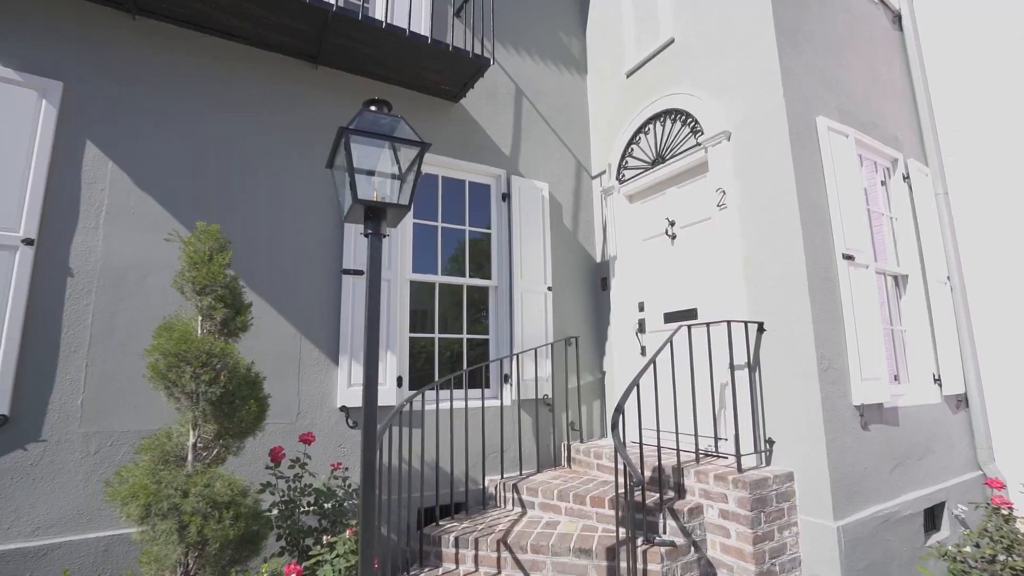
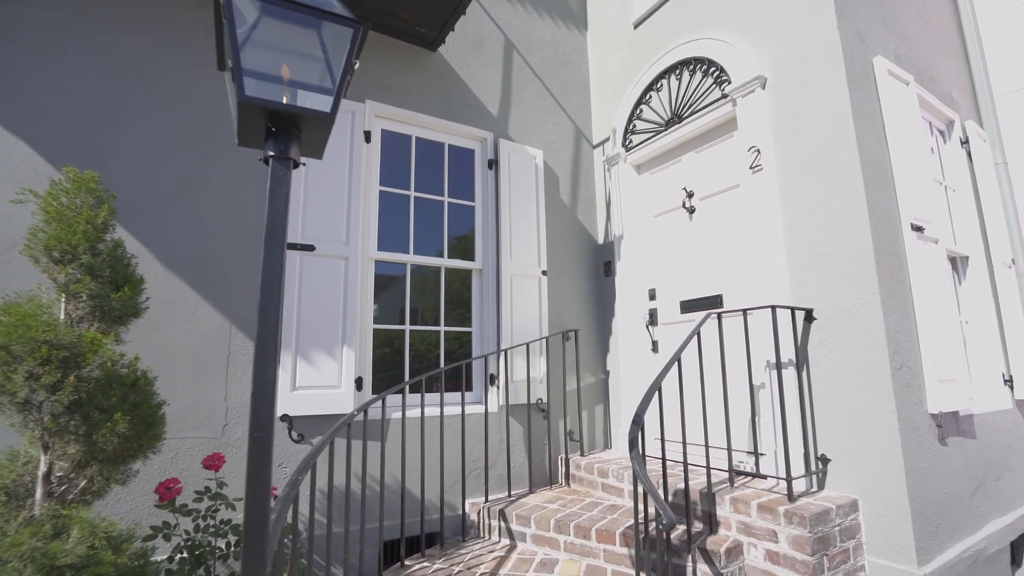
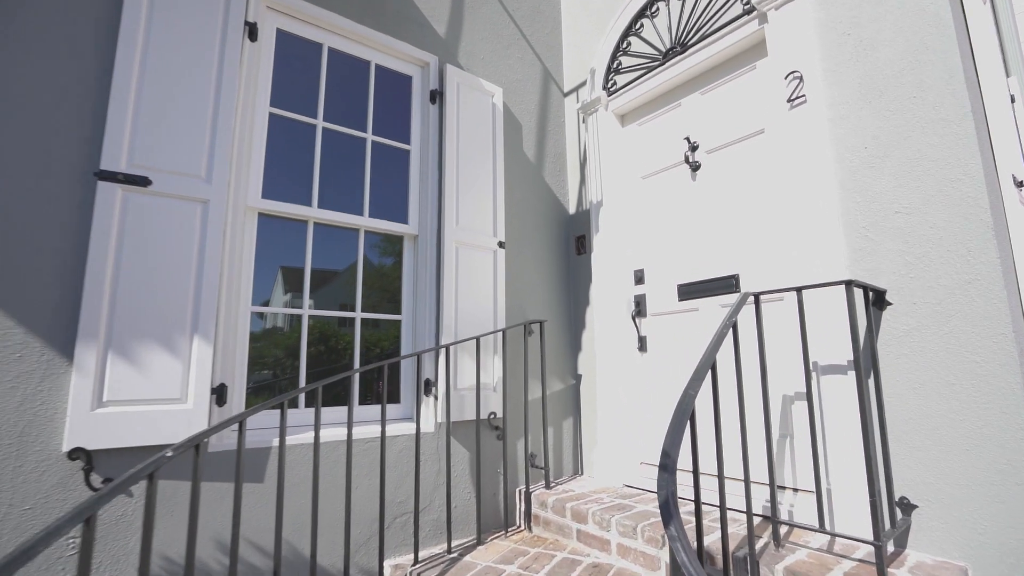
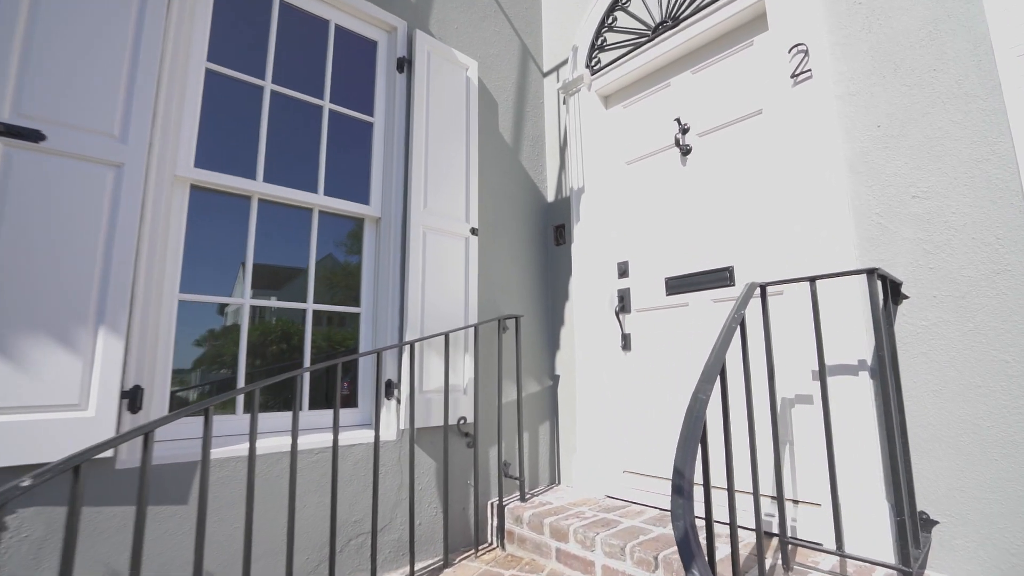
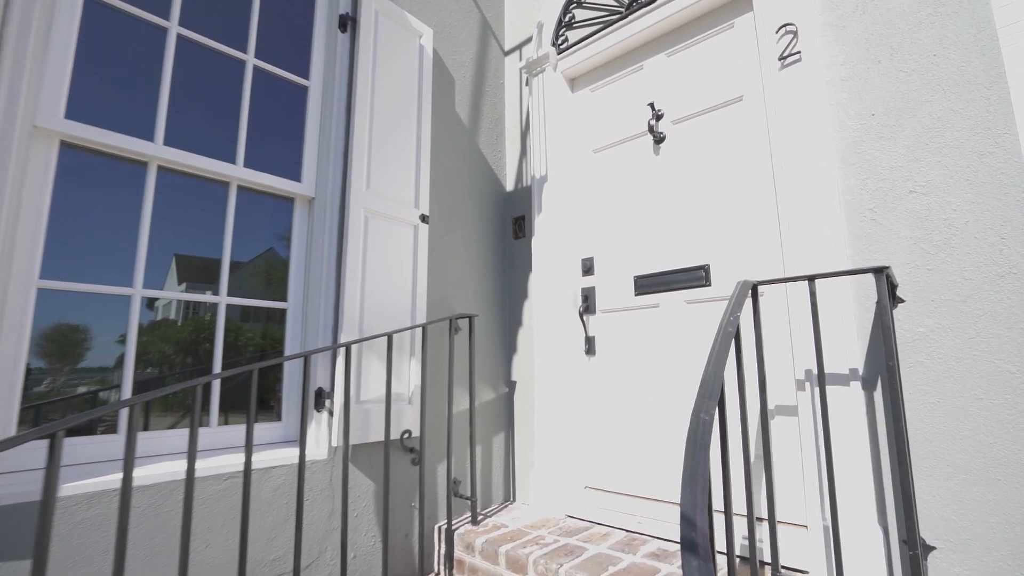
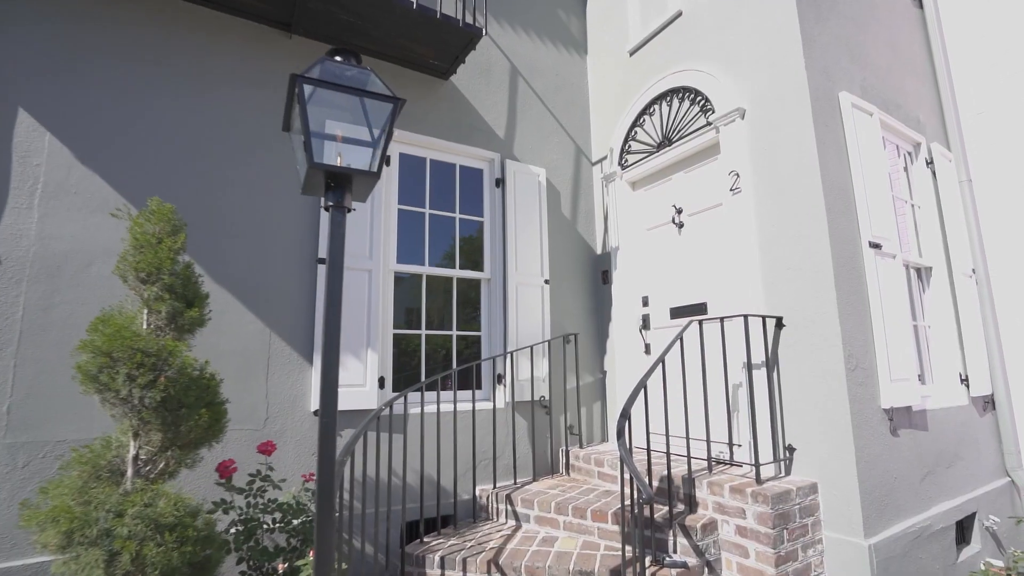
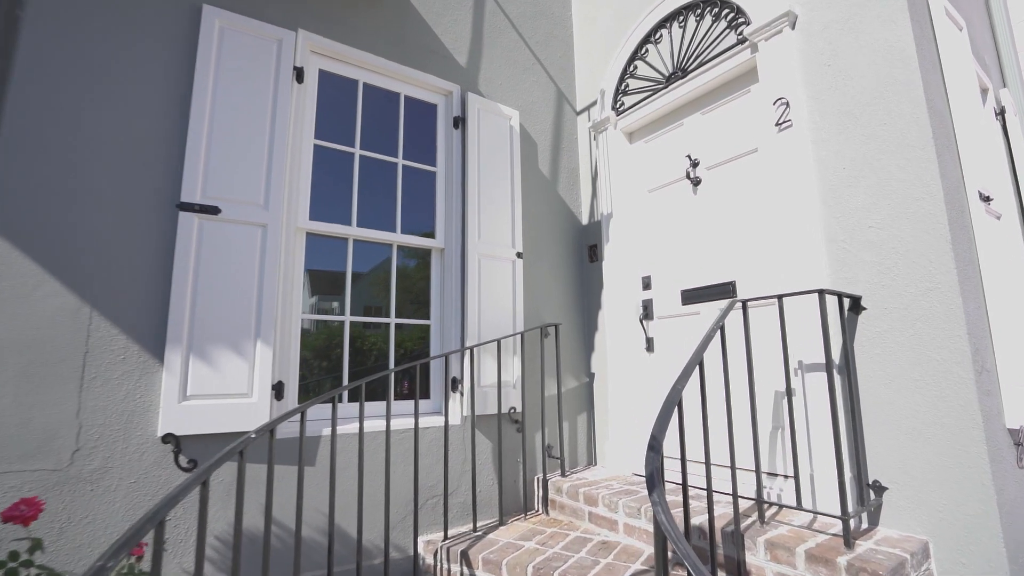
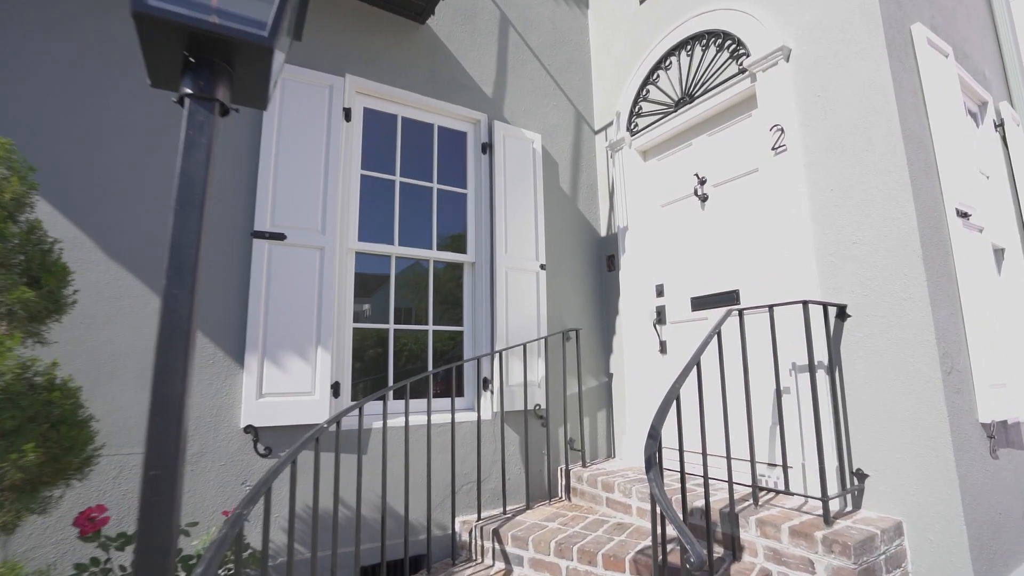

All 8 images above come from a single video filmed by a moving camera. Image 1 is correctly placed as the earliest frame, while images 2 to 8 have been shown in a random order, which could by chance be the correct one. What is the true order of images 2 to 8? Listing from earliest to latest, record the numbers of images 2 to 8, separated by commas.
6, 2, 8, 7, 3, 4, 5
